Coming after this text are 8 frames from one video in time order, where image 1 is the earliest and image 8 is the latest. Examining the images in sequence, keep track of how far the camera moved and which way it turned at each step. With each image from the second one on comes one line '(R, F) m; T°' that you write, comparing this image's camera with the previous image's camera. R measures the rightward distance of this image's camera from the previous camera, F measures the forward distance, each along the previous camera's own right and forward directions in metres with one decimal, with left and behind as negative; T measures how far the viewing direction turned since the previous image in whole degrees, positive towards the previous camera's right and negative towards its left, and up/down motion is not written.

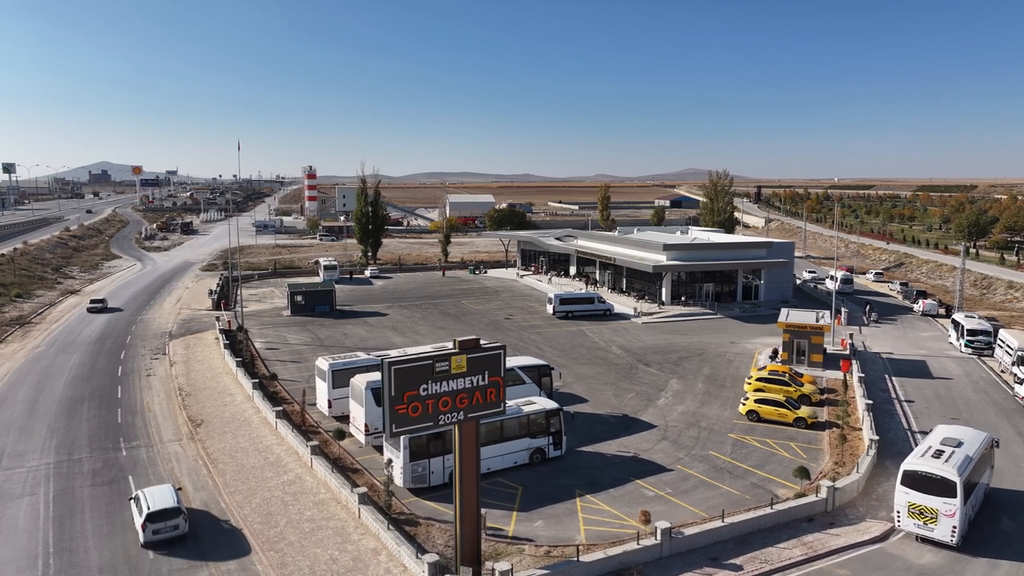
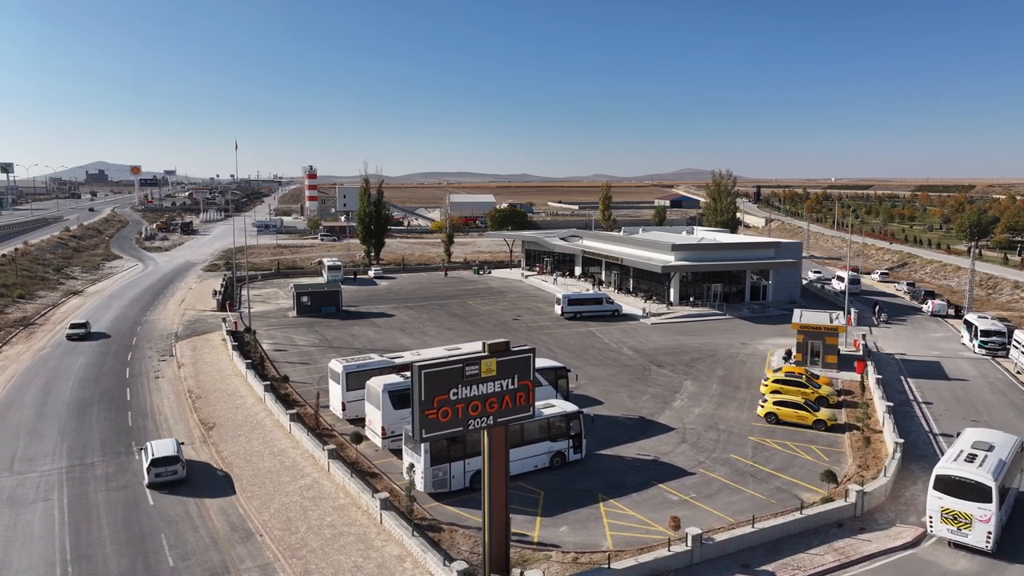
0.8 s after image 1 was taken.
(-0.7, +0.3) m; 0°
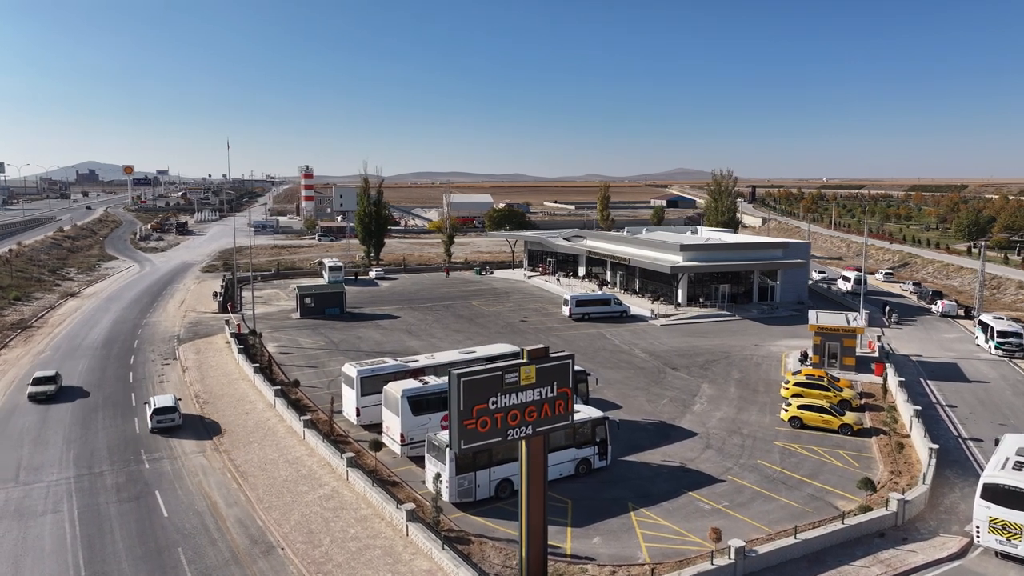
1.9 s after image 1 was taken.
(-0.9, +0.6) m; +1°
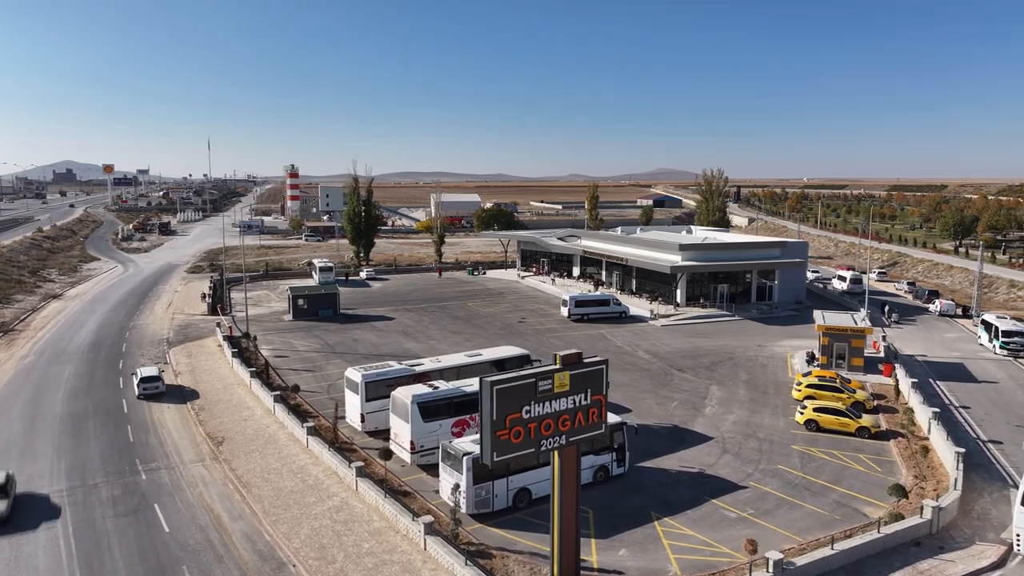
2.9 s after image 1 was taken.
(-0.9, +0.7) m; +1°
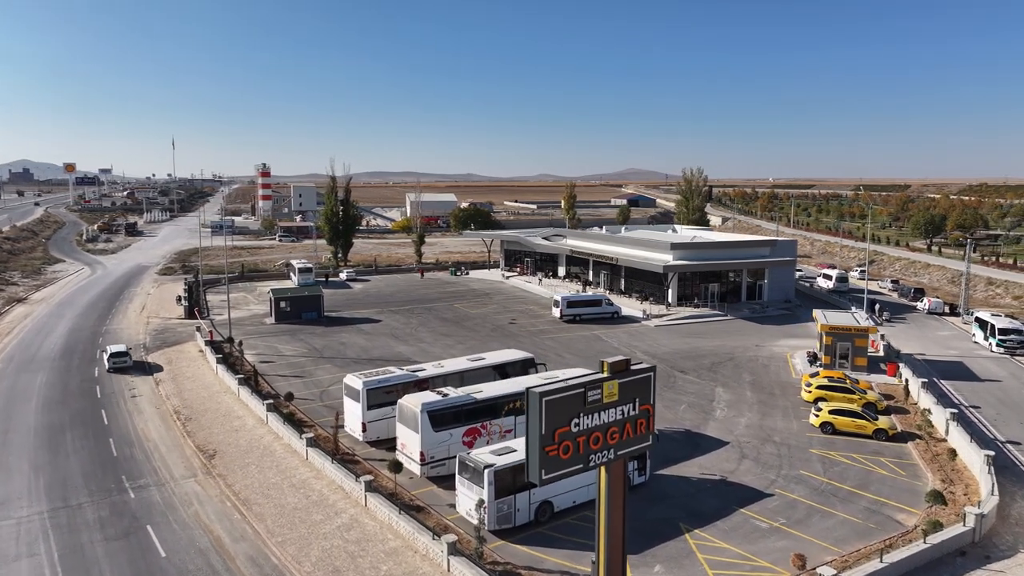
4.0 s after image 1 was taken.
(-1.2, +1.0) m; +2°
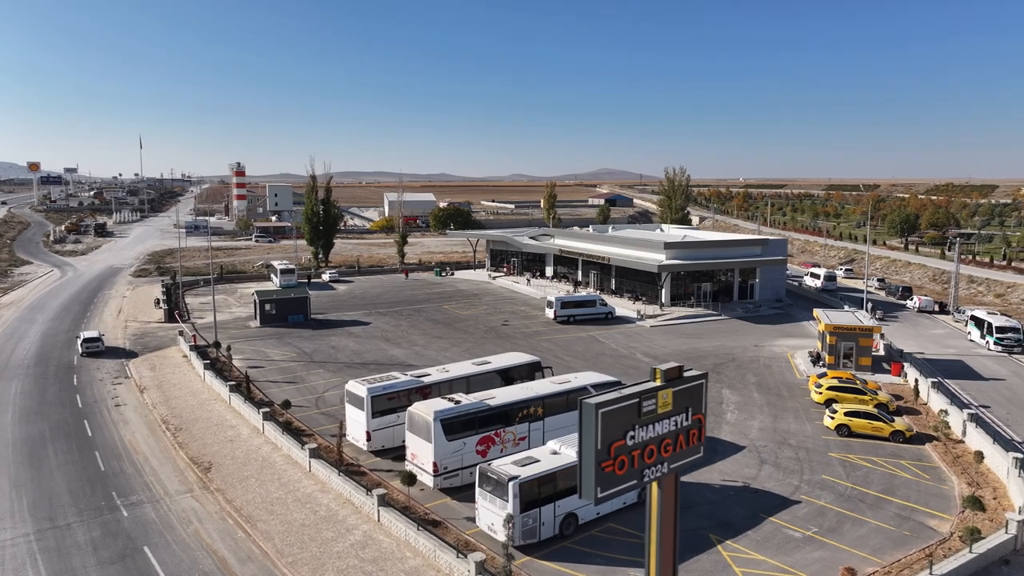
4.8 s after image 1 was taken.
(-1.1, +0.9) m; +2°
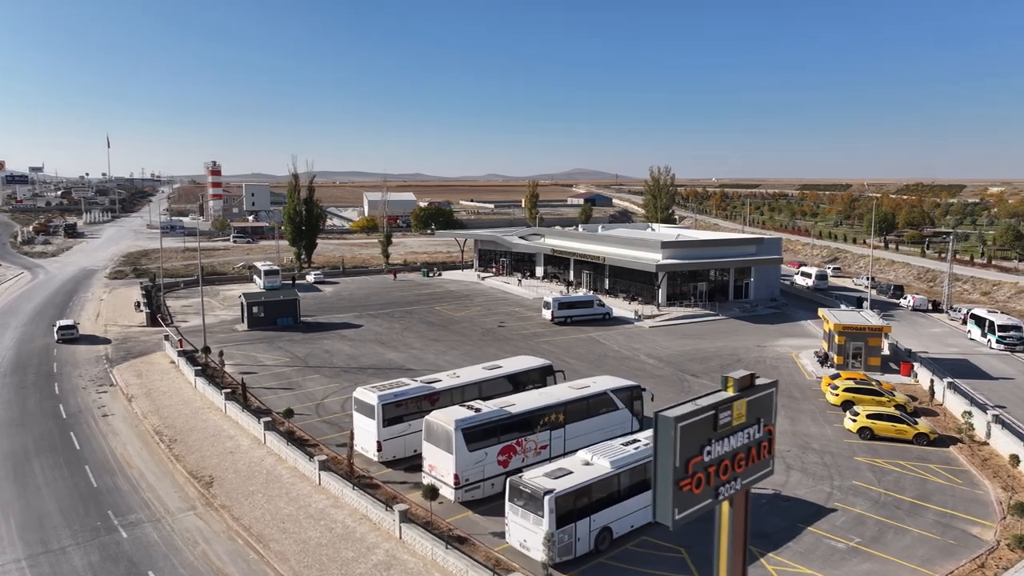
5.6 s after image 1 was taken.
(-1.2, +0.9) m; +2°
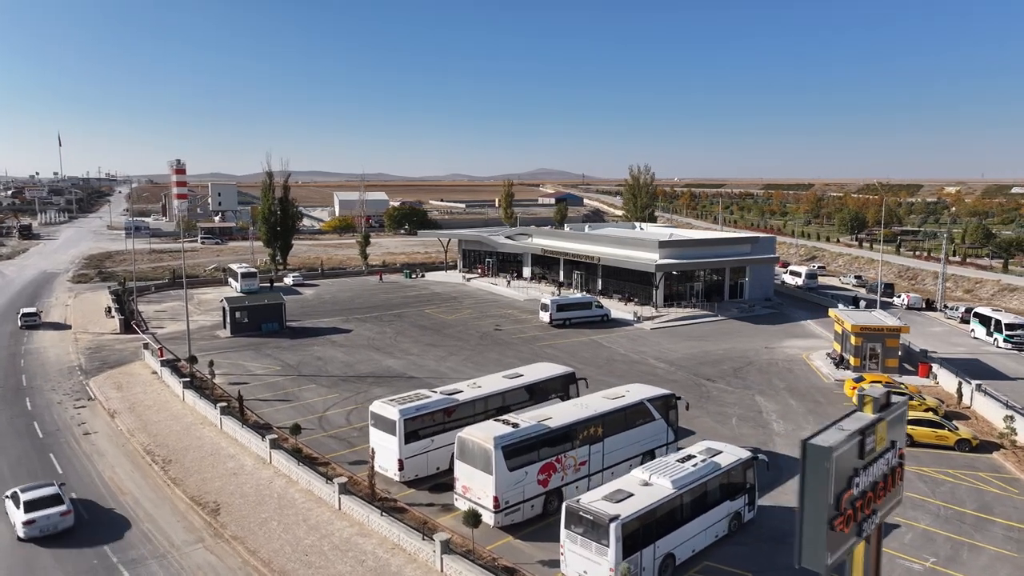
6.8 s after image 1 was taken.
(-1.8, +1.5) m; +3°
